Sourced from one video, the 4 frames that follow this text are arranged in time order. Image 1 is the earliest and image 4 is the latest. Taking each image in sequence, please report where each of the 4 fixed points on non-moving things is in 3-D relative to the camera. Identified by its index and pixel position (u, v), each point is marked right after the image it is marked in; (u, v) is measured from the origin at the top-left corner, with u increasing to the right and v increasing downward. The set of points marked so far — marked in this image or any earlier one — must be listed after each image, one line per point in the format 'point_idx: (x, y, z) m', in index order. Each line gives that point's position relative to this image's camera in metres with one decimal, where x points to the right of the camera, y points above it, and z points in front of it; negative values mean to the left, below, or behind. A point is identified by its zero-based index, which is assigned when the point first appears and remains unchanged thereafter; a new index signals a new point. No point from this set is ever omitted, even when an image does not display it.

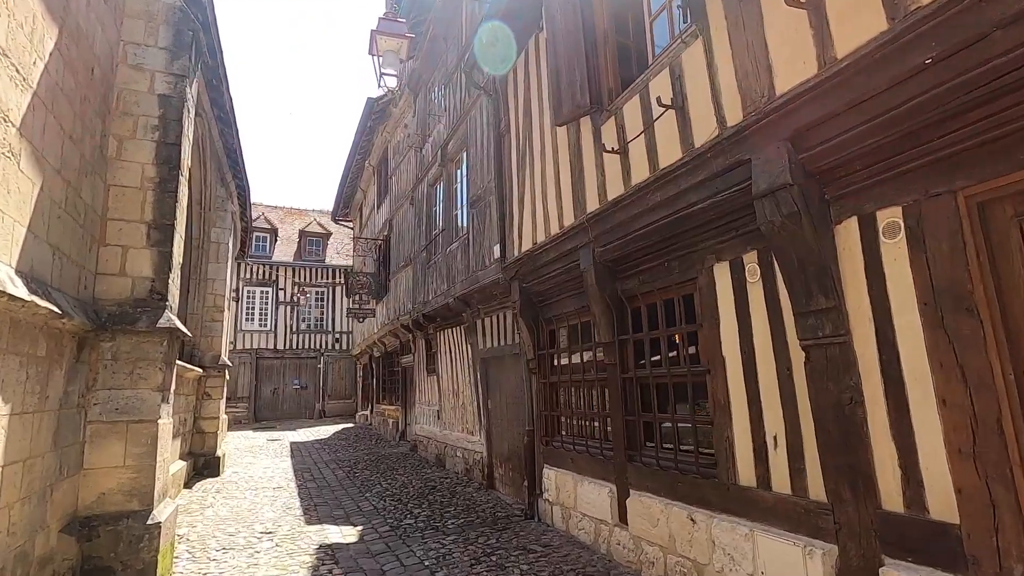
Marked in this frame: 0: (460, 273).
0: (-0.8, +0.2, +7.6) m
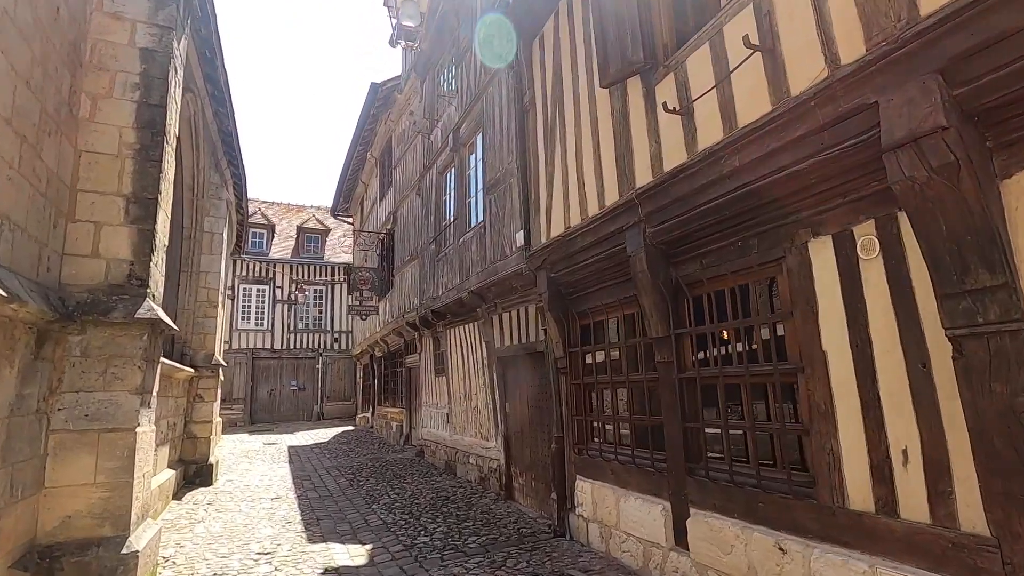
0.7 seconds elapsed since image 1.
0: (-0.5, +0.3, +7.0) m
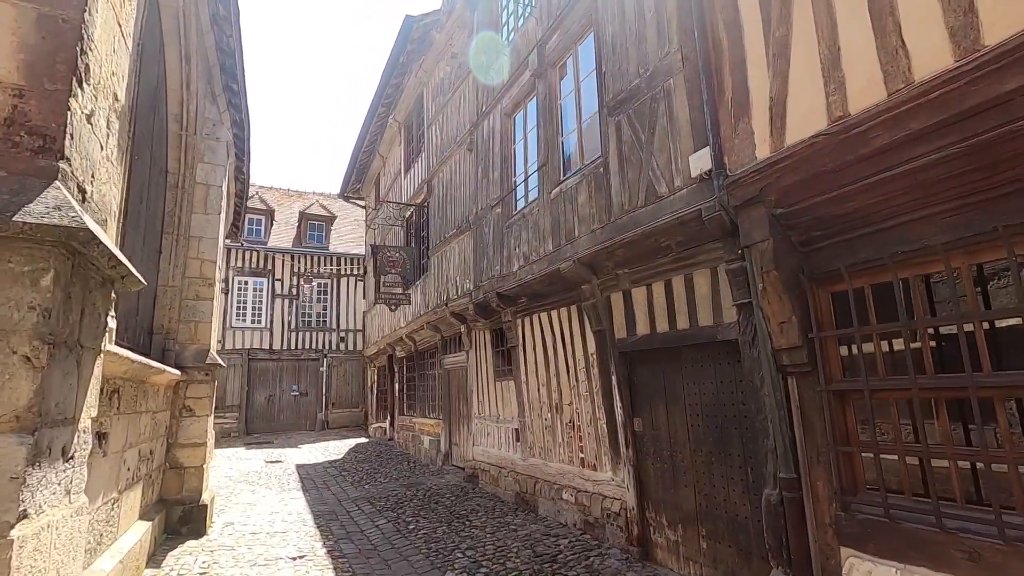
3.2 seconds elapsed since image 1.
0: (+0.7, +0.7, +4.9) m
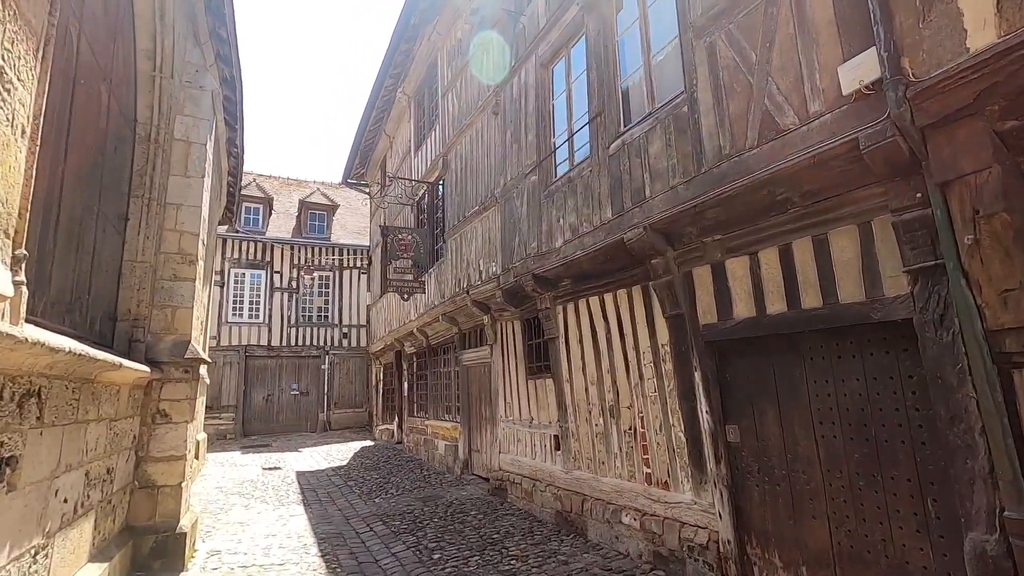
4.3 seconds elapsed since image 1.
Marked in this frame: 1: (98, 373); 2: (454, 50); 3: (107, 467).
0: (+1.2, +0.9, +3.9) m
1: (-2.4, -0.5, +2.9) m
2: (-1.1, +4.1, +8.4) m
3: (-2.8, -1.3, +3.4) m
